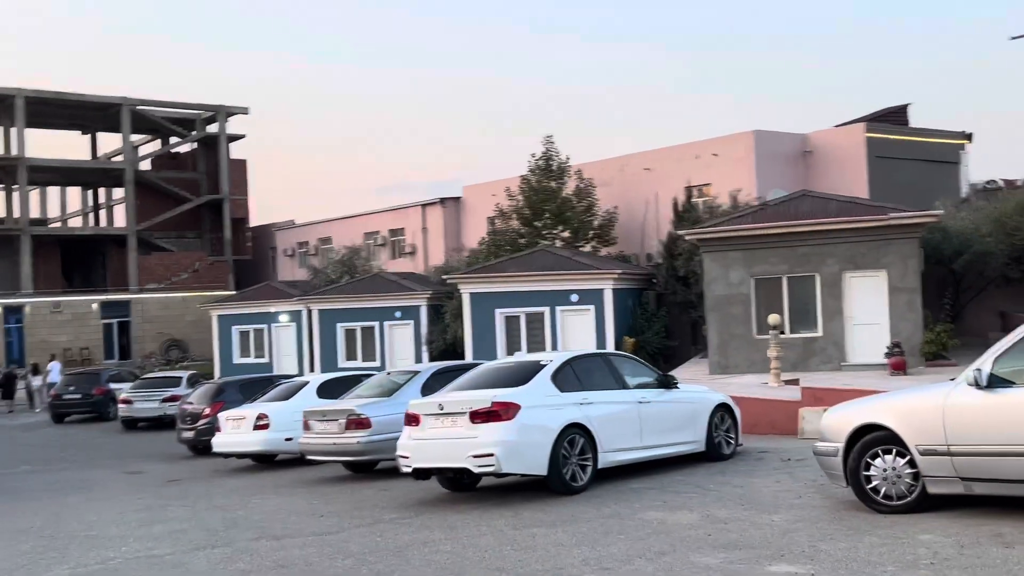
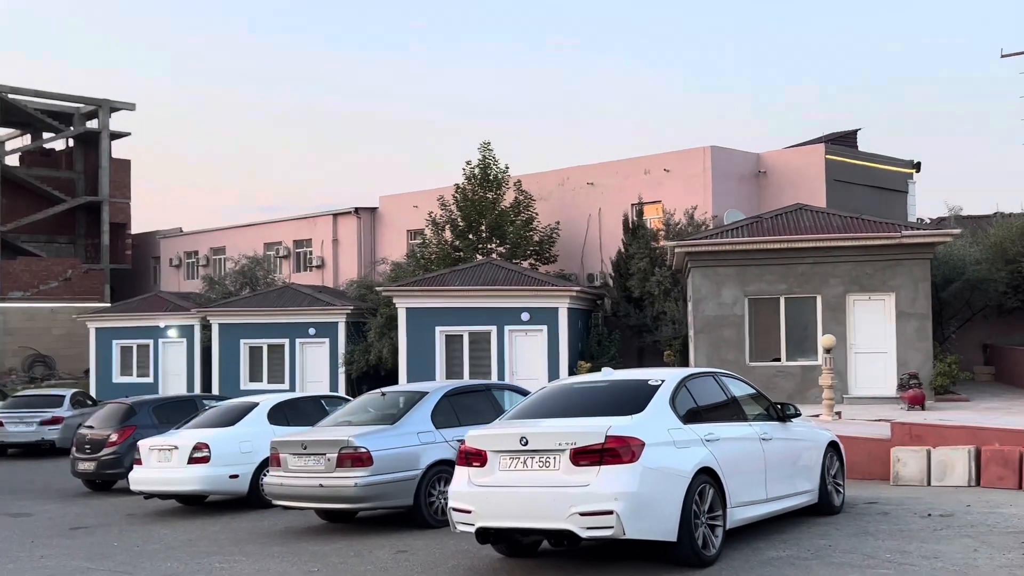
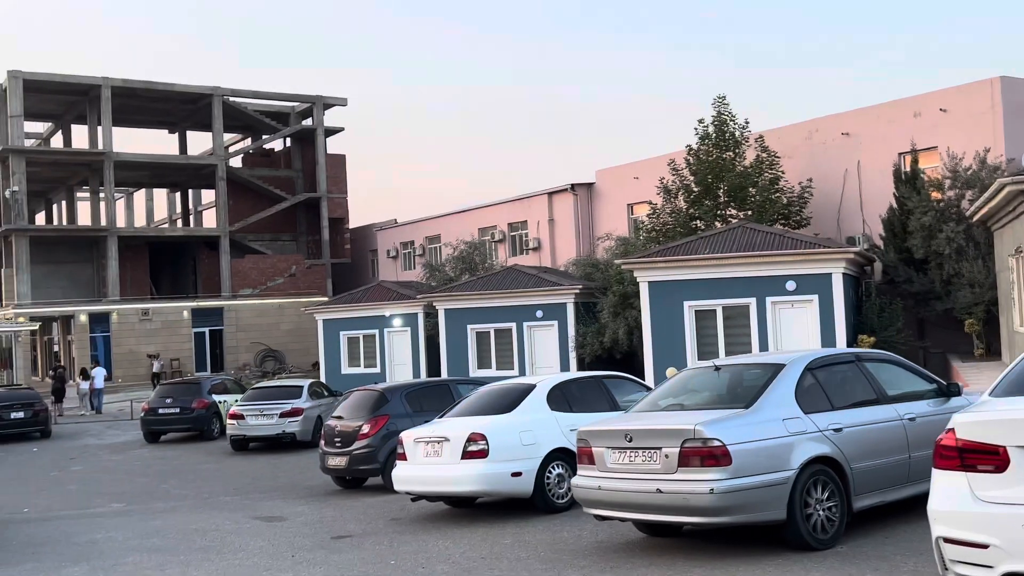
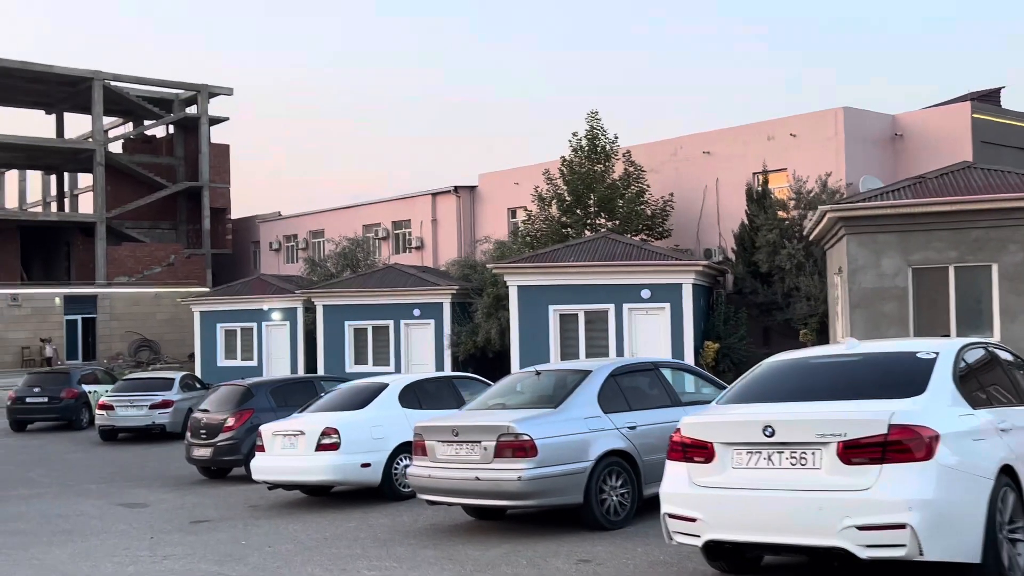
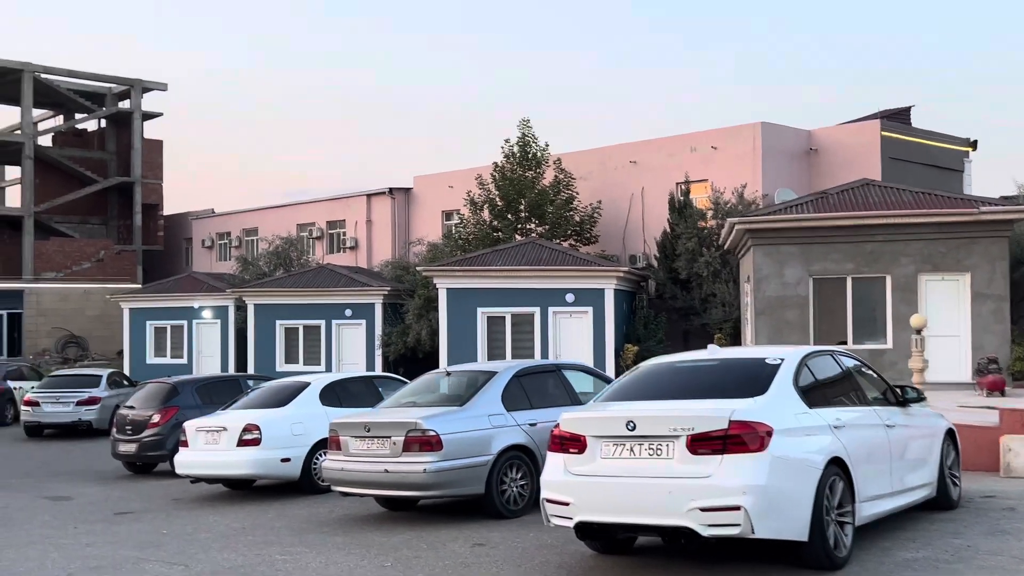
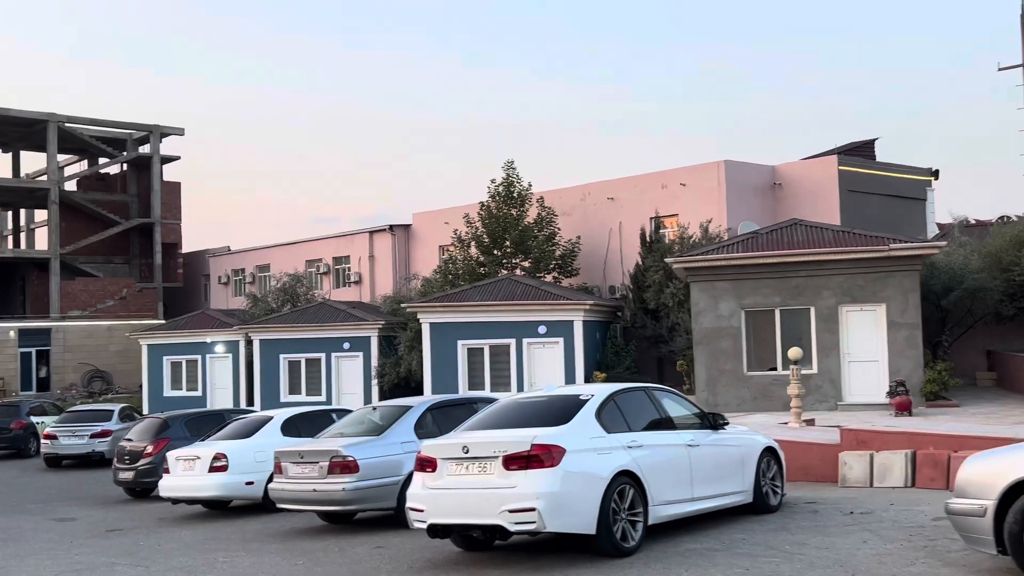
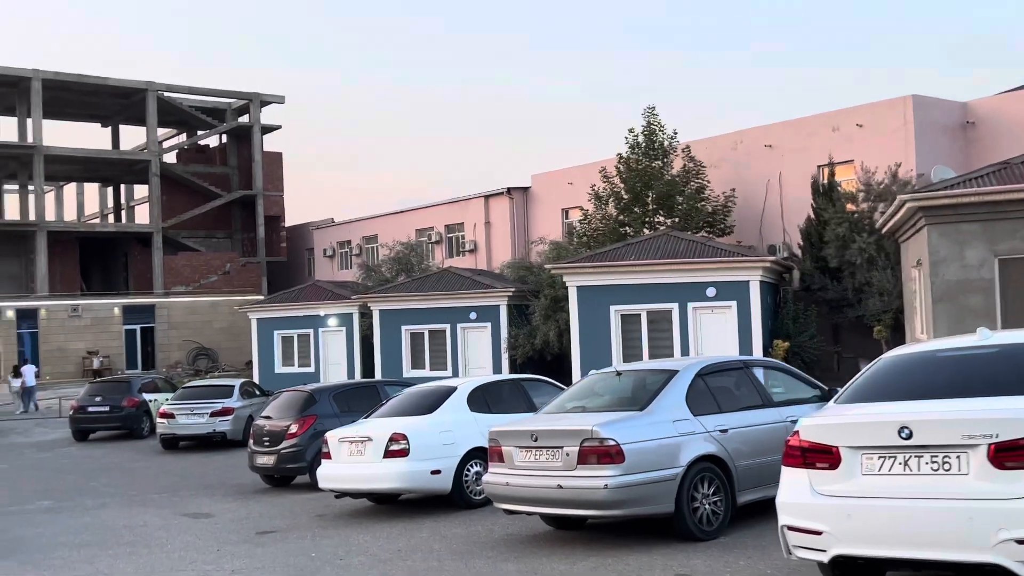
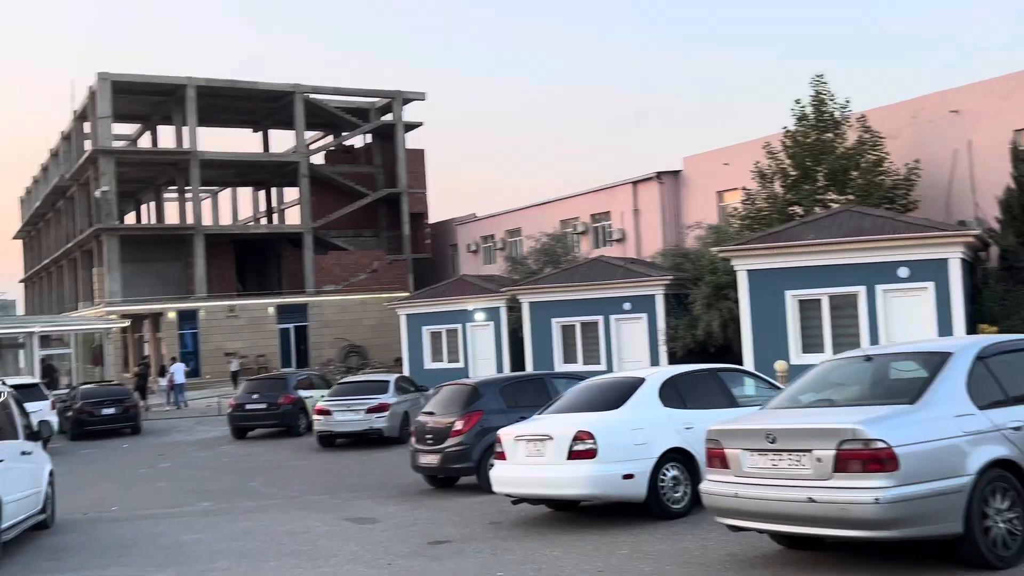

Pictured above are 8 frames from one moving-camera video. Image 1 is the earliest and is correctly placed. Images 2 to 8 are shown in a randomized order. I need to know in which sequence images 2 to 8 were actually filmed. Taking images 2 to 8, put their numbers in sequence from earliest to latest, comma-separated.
6, 2, 5, 4, 7, 3, 8
